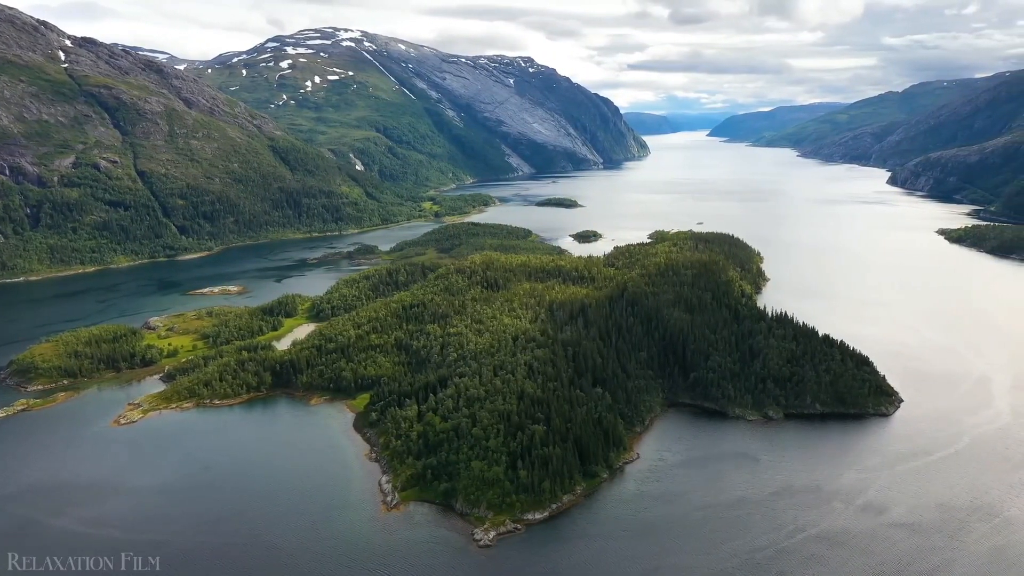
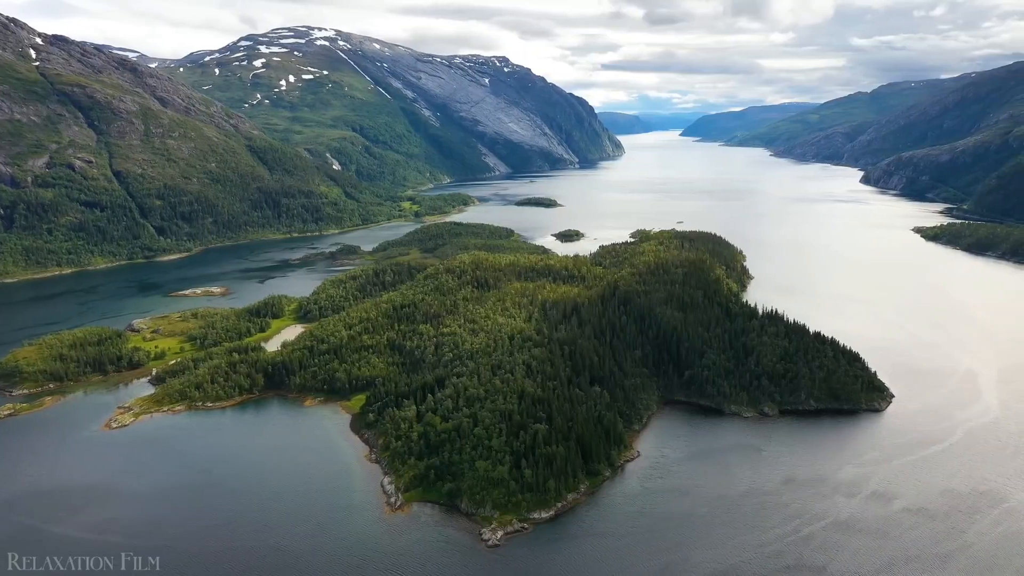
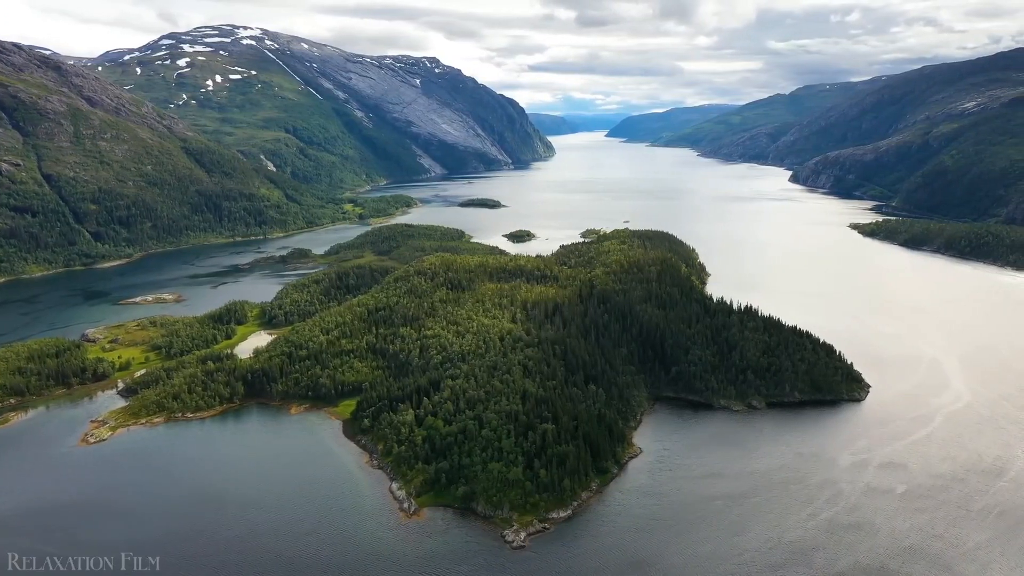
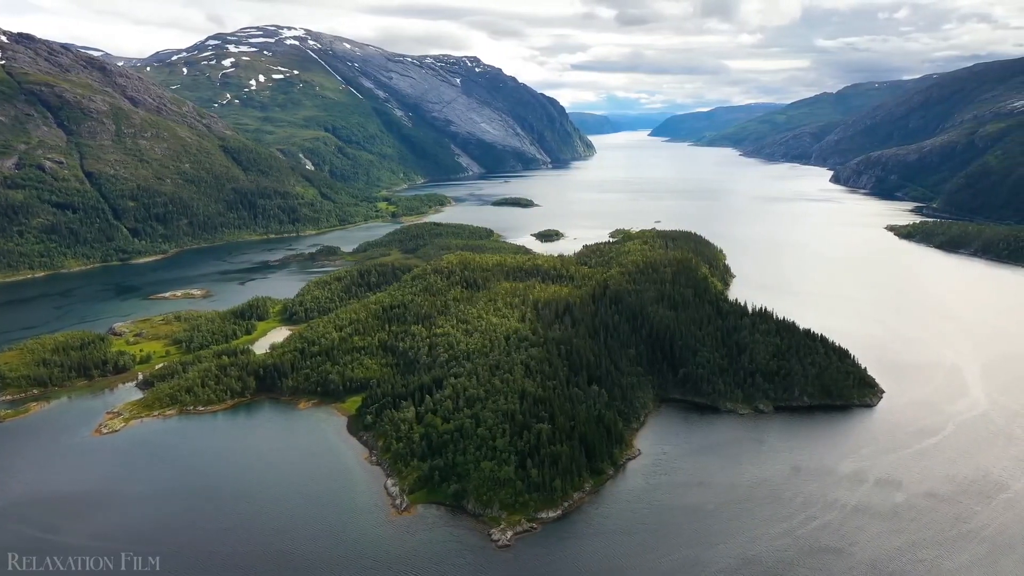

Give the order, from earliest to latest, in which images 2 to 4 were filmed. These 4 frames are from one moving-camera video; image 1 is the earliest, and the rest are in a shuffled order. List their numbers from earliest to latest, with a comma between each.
2, 4, 3
